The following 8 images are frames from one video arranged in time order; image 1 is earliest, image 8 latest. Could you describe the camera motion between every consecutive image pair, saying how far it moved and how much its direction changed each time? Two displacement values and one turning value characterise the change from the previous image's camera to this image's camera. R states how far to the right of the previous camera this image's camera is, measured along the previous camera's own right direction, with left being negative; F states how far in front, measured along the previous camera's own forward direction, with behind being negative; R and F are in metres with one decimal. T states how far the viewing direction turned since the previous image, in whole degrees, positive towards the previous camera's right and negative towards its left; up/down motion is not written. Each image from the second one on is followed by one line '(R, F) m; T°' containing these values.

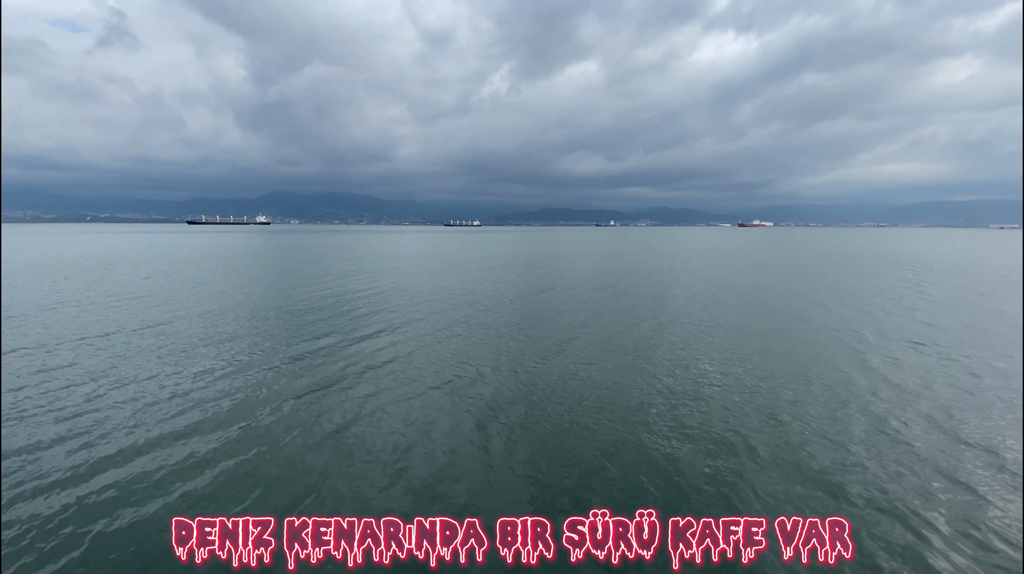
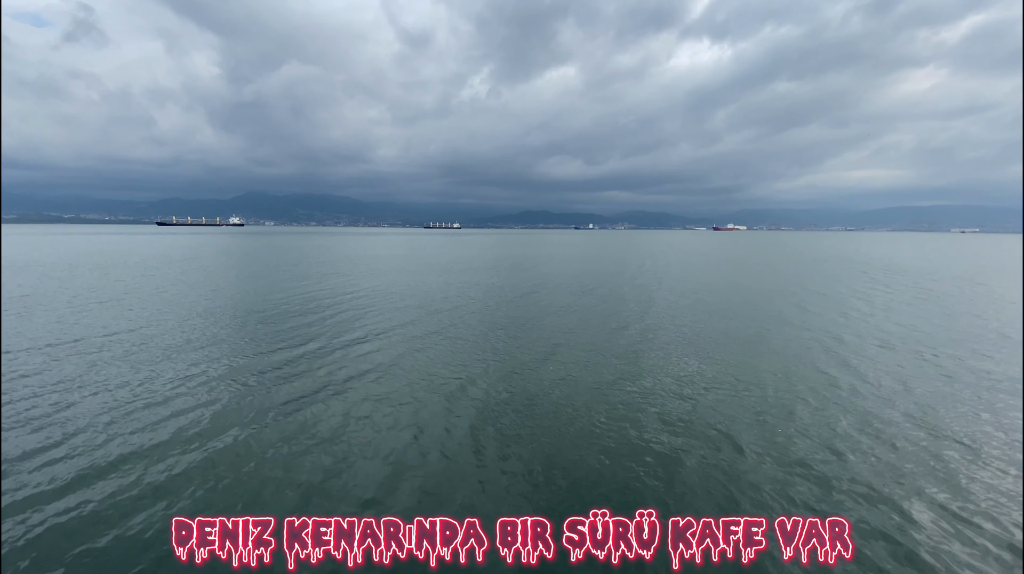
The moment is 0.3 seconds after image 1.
(+3.9, +2.4) m; -56°
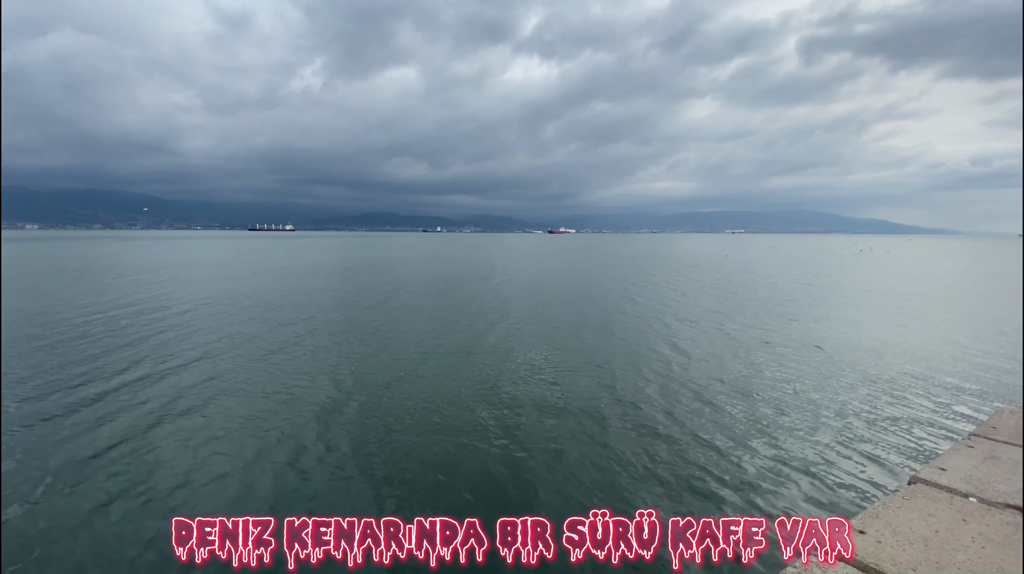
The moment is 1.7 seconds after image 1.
(-7.8, +1.4) m; +15°
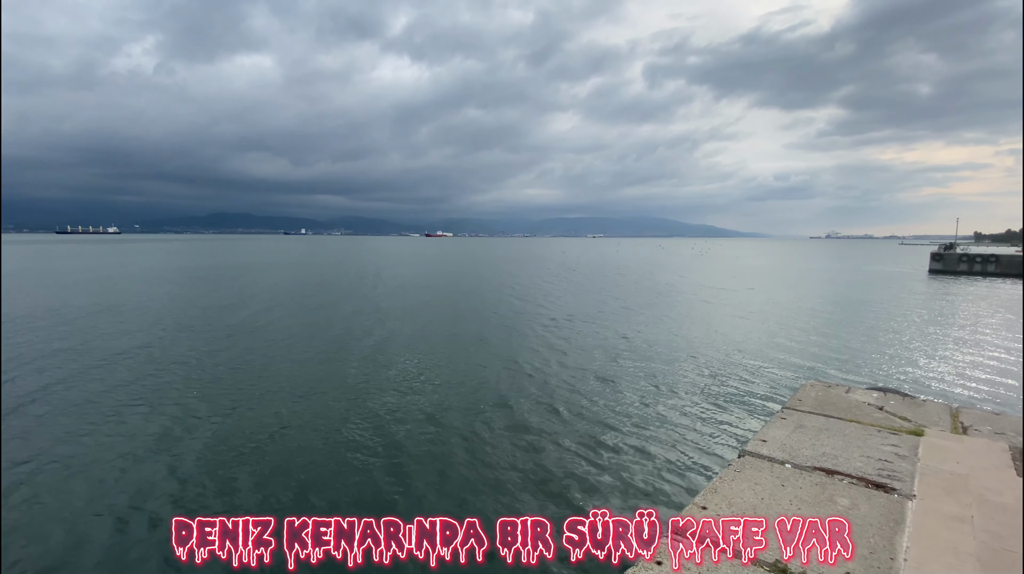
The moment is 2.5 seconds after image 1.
(+0.7, +0.9) m; +15°
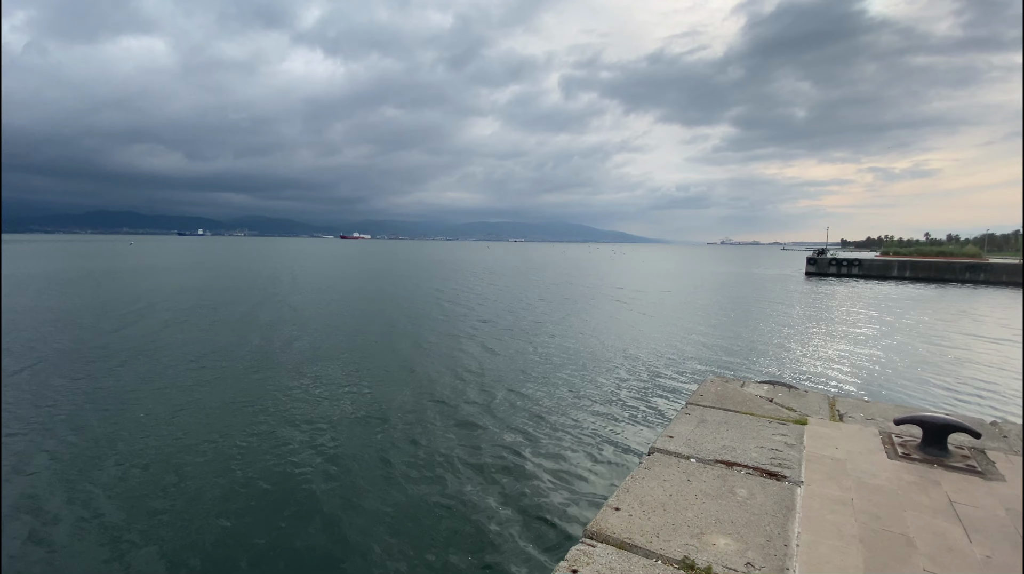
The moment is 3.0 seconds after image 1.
(+0.2, +0.5) m; +10°
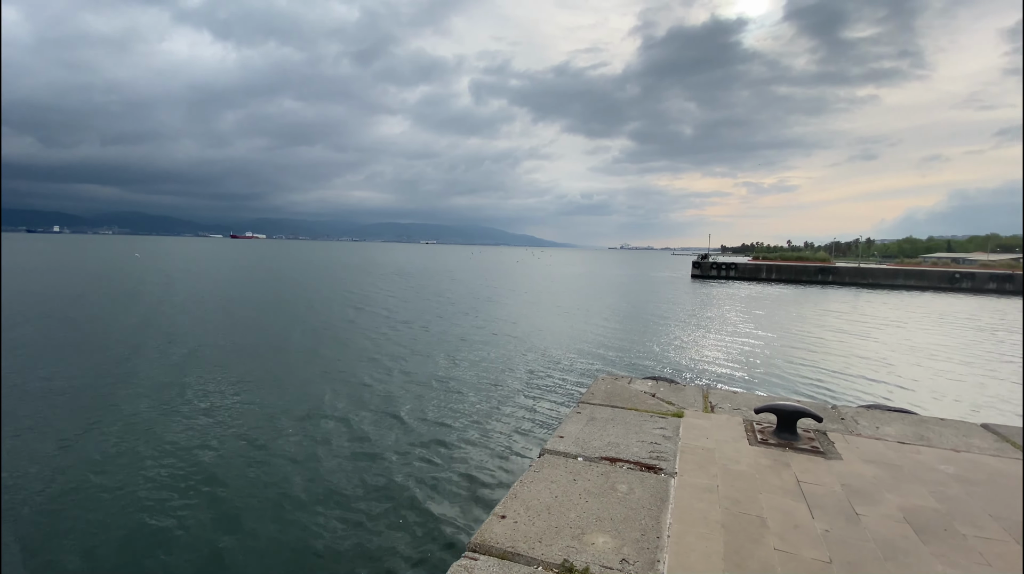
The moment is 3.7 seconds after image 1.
(+0.7, +0.5) m; +11°
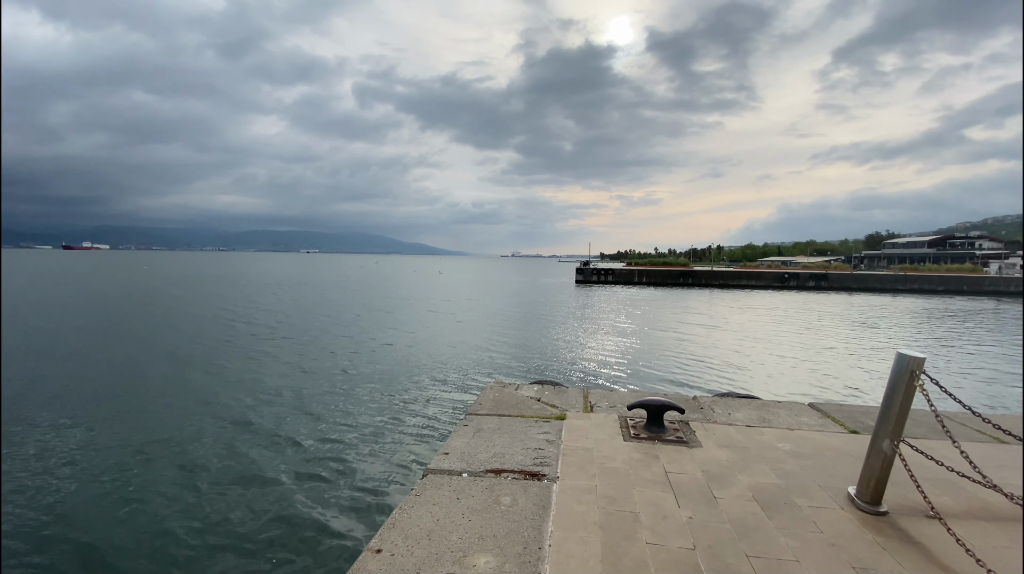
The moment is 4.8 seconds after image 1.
(+0.4, +0.4) m; +13°
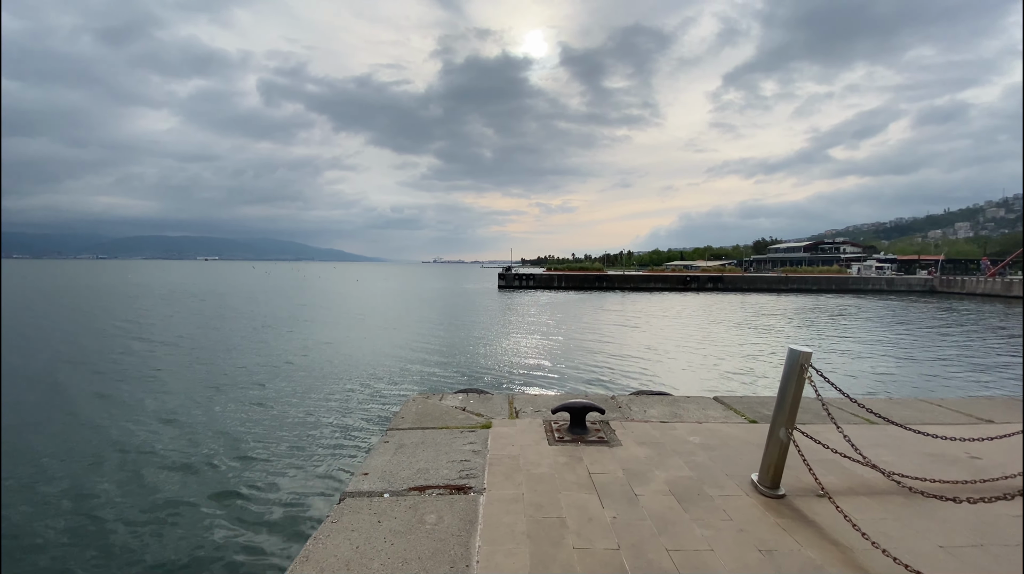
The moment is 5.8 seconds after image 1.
(0.0, +0.2) m; +10°
